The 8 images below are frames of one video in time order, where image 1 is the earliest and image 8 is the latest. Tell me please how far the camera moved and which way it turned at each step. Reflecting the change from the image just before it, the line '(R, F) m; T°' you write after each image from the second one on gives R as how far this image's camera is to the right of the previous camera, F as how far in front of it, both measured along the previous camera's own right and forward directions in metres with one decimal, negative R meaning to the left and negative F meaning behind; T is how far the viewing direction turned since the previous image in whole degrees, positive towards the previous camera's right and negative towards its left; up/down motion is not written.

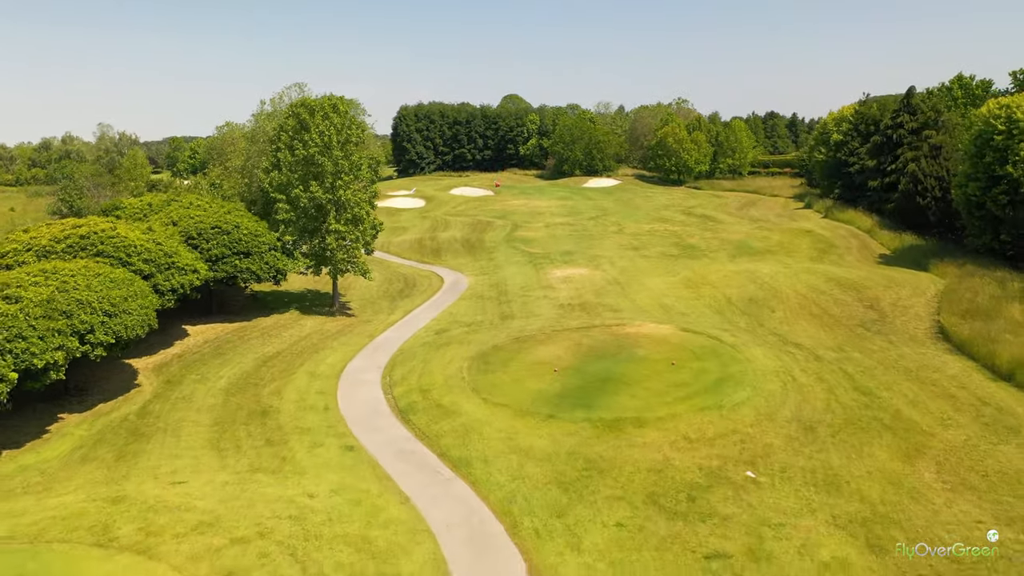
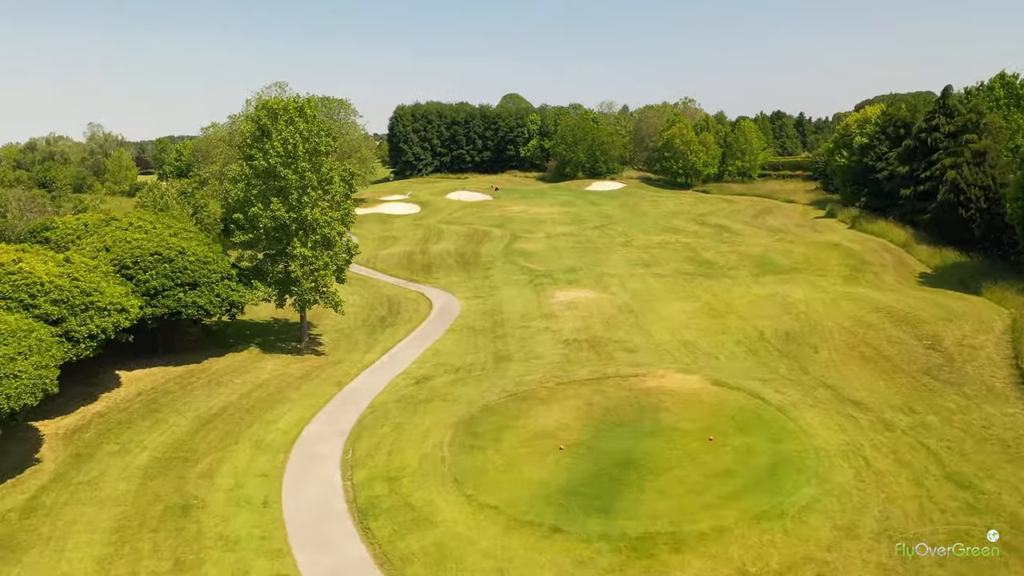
(+0.2, +4.6) m; 0°
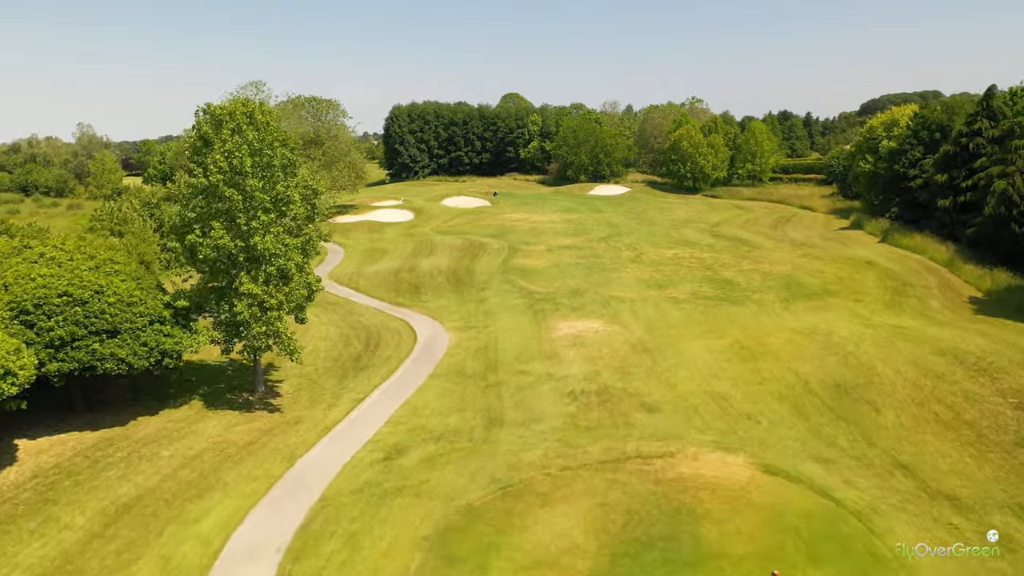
(+0.2, +4.7) m; 0°
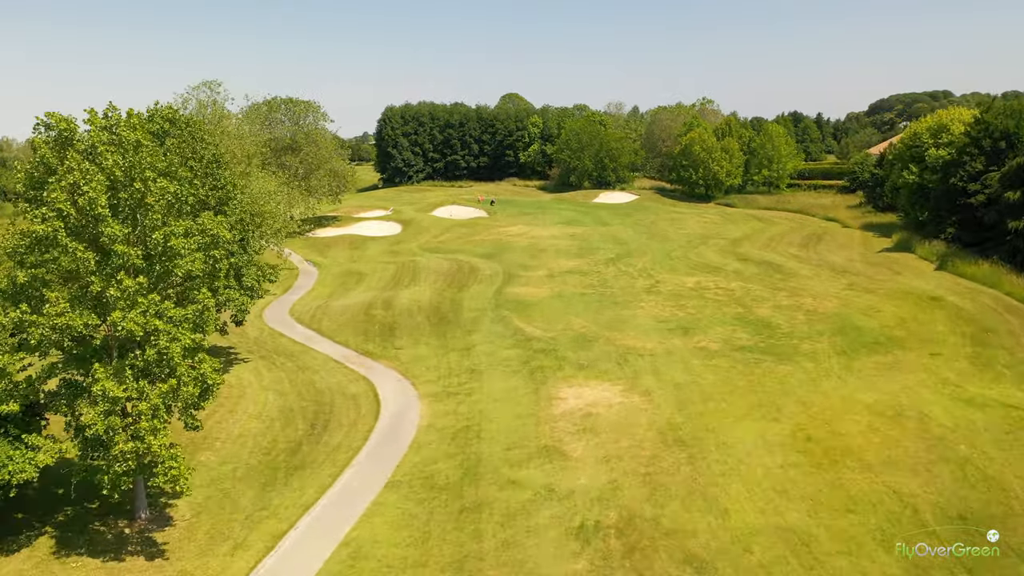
(+0.3, +7.0) m; 0°
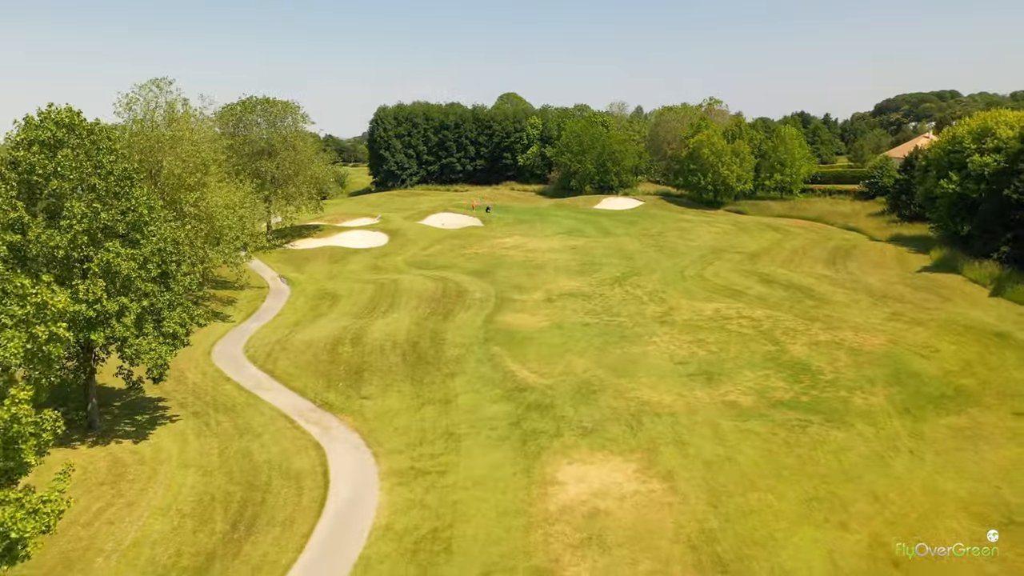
(+0.4, +5.4) m; 0°
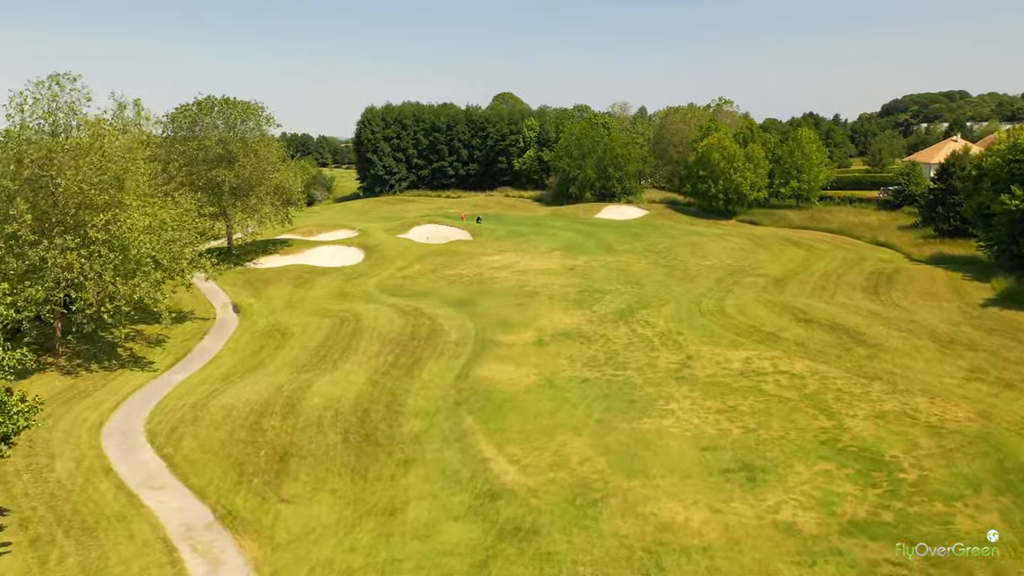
(+0.7, +7.1) m; 0°
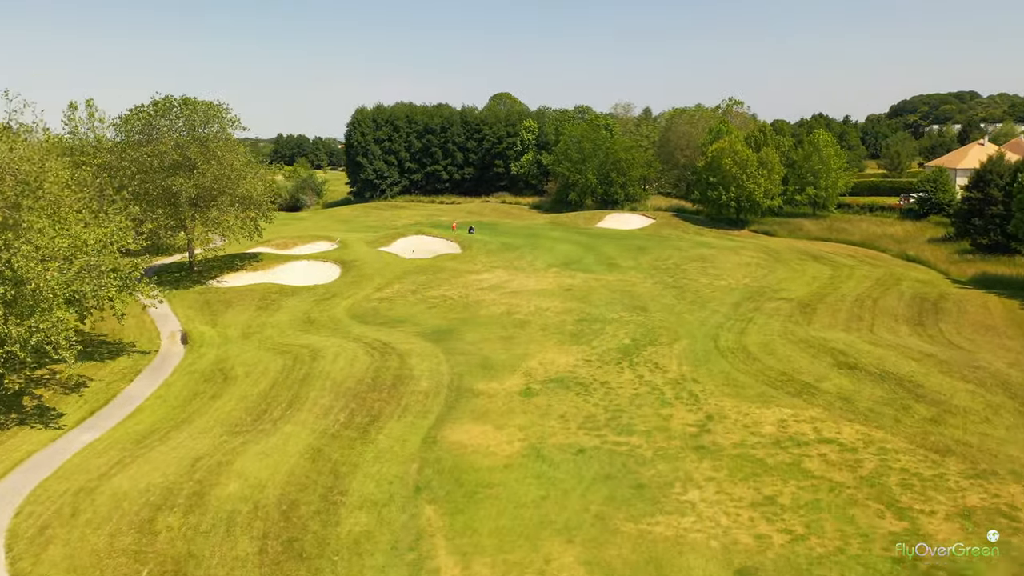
(+0.7, +5.7) m; 0°
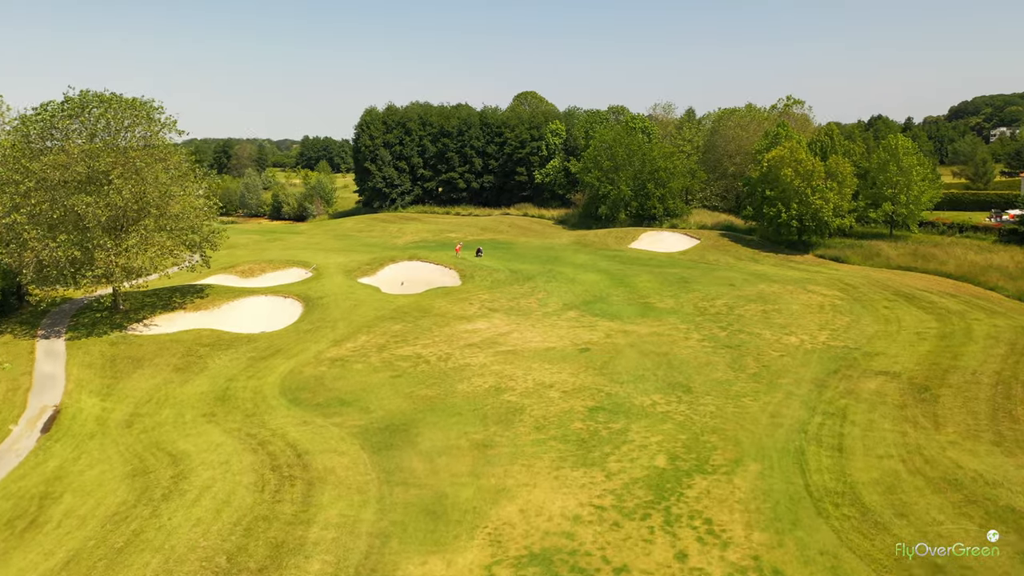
(+1.7, +11.6) m; -3°
